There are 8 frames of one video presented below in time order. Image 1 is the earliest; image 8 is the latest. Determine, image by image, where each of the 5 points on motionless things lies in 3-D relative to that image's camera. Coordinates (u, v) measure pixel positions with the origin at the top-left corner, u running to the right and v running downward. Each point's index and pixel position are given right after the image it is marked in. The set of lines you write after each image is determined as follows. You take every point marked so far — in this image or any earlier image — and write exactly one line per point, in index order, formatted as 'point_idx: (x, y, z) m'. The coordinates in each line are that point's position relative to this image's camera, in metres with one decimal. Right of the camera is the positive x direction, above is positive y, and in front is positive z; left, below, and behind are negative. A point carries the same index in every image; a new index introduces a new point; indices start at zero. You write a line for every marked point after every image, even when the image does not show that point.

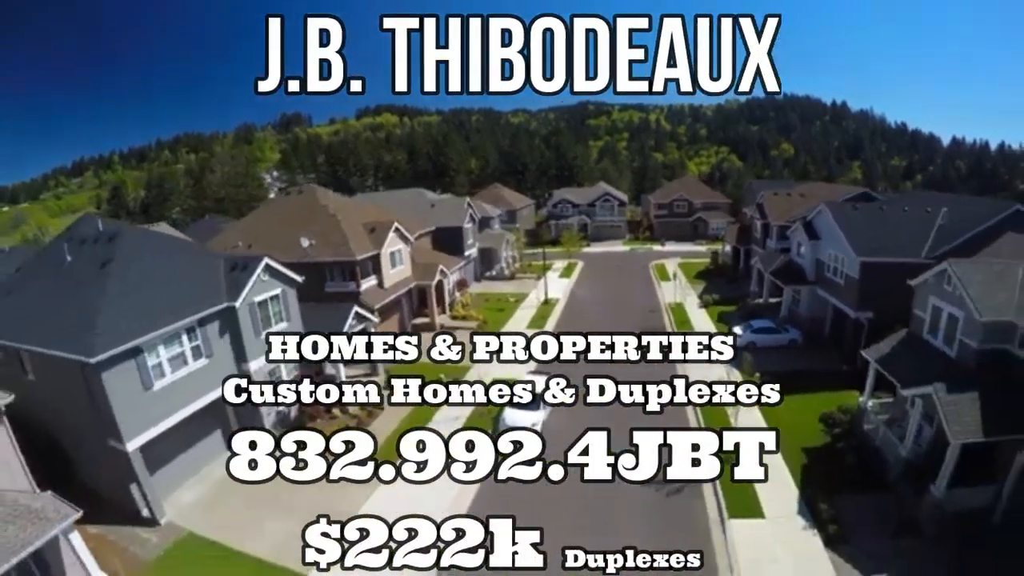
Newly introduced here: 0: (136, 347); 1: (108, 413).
0: (-10.6, -1.5, +15.0) m
1: (-11.0, -3.3, +14.3) m
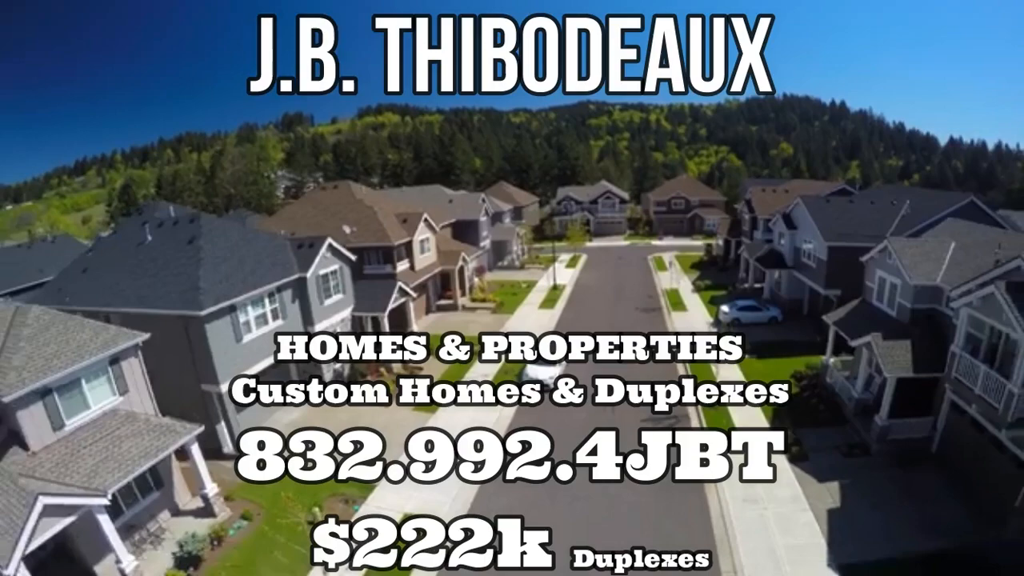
0: (-9.8, -0.5, +18.8) m
1: (-10.2, -2.2, +18.2) m
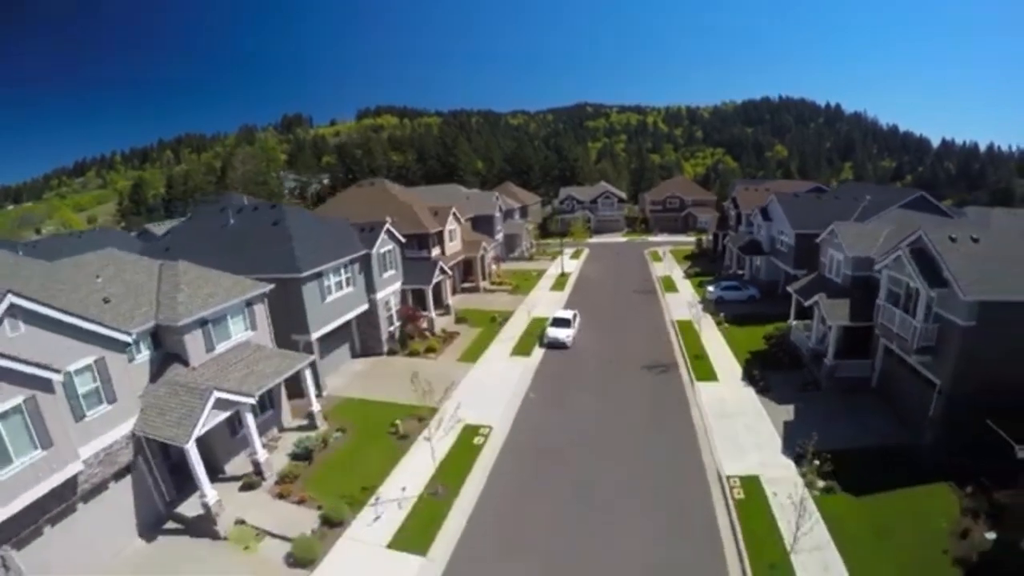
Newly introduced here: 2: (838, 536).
0: (-8.6, +0.7, +24.1) m
1: (-9.0, -1.0, +23.4) m
2: (+9.3, -7.0, +15.1) m
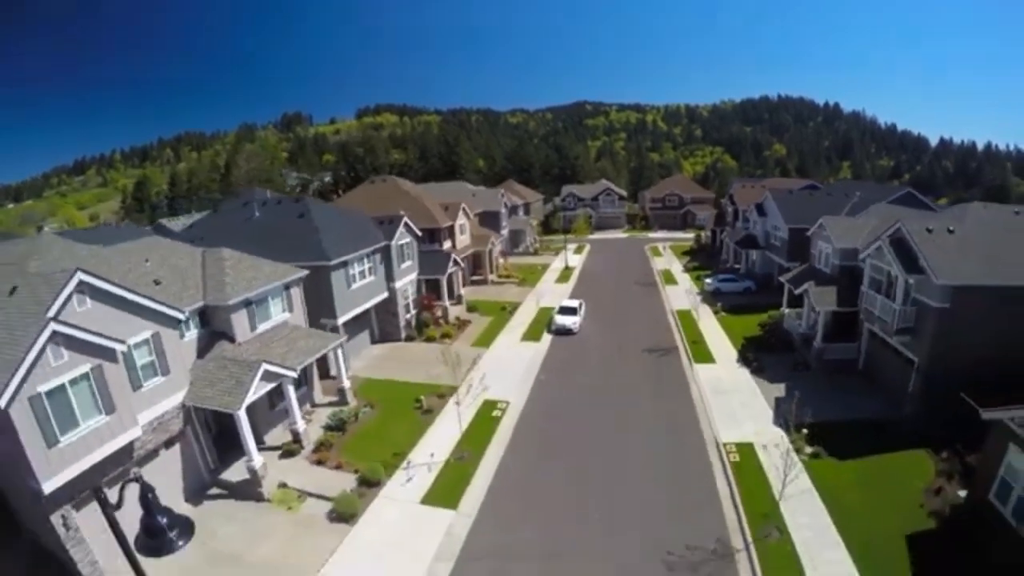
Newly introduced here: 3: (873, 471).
0: (-8.0, +1.3, +26.0) m
1: (-8.4, -0.5, +25.3) m
2: (+9.9, -6.5, +17.0) m
3: (+12.3, -6.2, +18.1) m
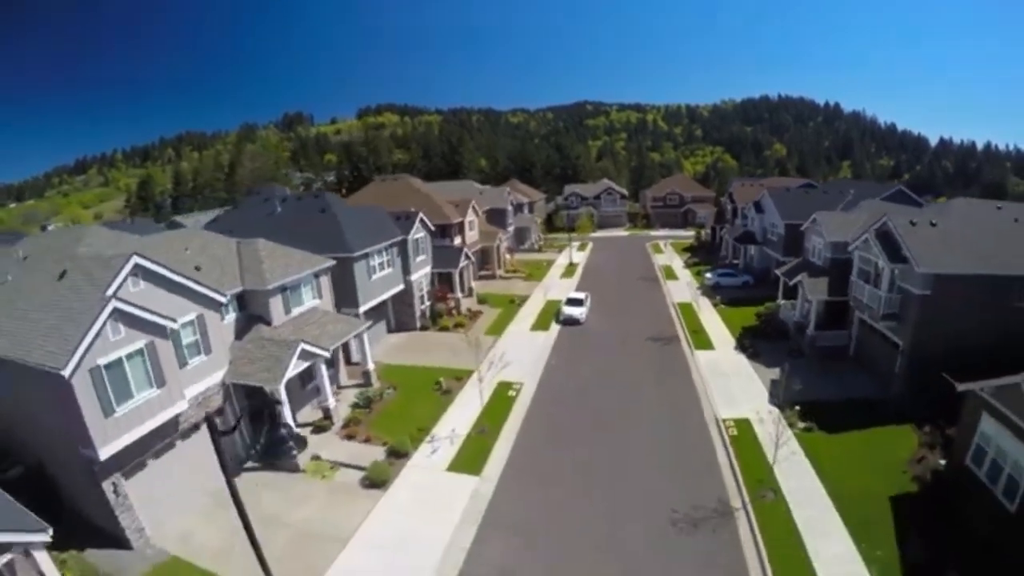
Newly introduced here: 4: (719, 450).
0: (-7.5, +1.7, +27.6) m
1: (-7.9, 0.0, +26.9) m
2: (+10.5, -6.0, +18.7) m
3: (+12.8, -5.7, +19.8) m
4: (+7.5, -5.8, +19.5) m
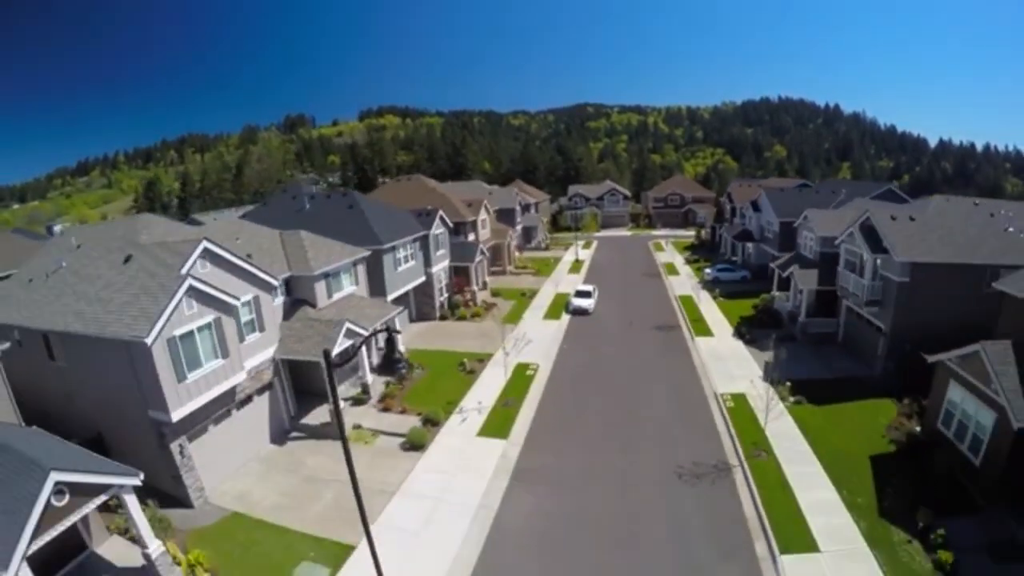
0: (-6.7, +2.2, +30.0) m
1: (-7.0, +0.5, +29.3) m
2: (+11.3, -5.5, +21.0) m
3: (+13.6, -5.2, +22.1) m
4: (+8.3, -5.4, +21.8) m
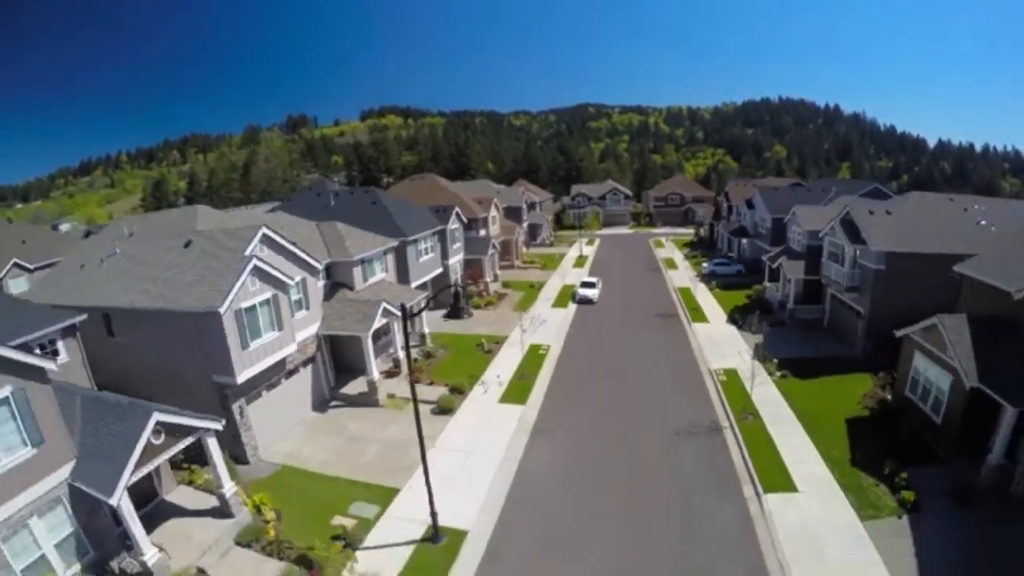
0: (-5.9, +2.8, +32.7) m
1: (-6.3, +1.1, +32.0) m
2: (+12.0, -4.9, +23.7) m
3: (+14.3, -4.6, +24.8) m
4: (+9.0, -4.7, +24.5) m
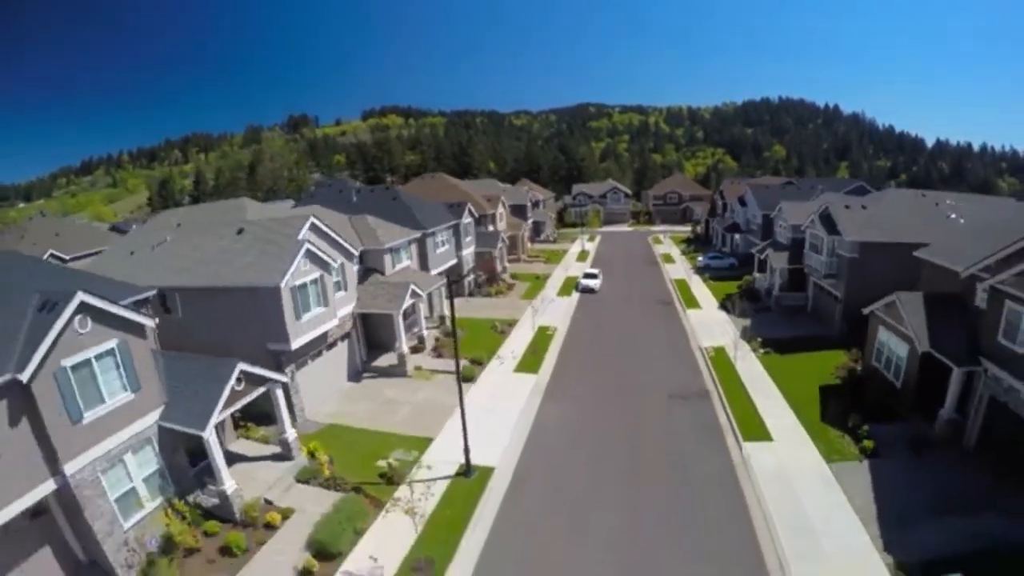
0: (-5.3, +3.6, +35.6) m
1: (-5.7, +1.8, +35.0) m
2: (+12.6, -4.2, +26.6) m
3: (+14.9, -3.9, +27.7) m
4: (+9.6, -4.0, +27.5) m
